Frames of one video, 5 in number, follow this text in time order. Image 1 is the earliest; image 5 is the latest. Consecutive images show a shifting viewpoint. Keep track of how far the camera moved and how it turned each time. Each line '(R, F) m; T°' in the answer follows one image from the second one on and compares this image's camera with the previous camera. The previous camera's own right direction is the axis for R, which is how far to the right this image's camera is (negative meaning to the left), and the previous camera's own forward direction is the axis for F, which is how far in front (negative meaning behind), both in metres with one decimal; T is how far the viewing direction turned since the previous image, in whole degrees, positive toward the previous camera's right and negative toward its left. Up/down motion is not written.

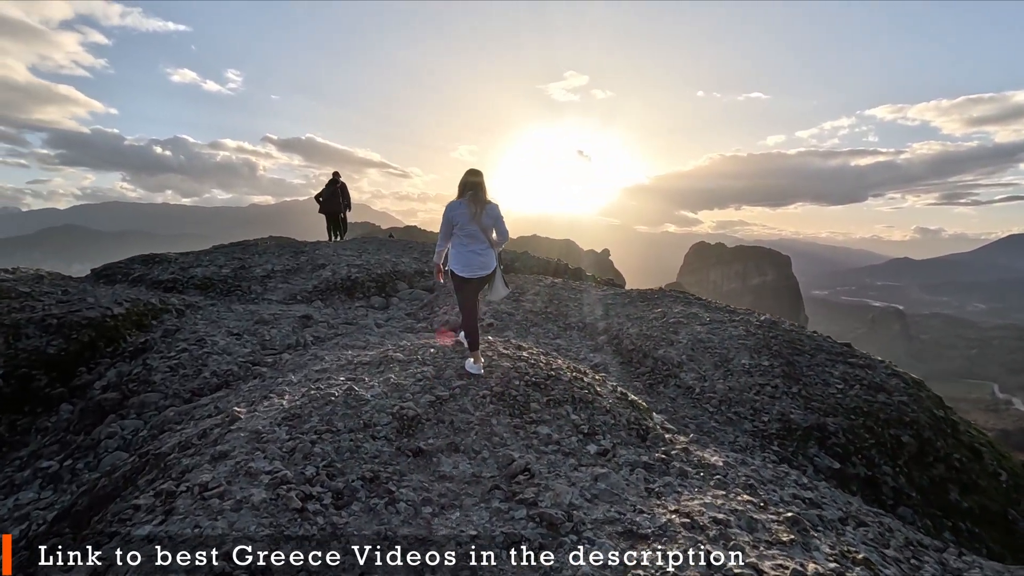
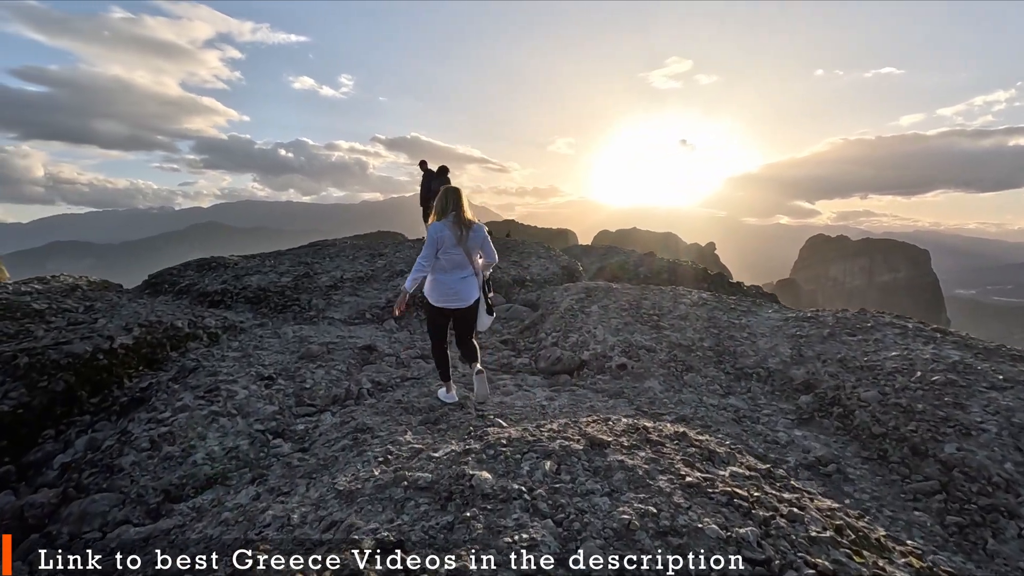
(-1.1, +5.6) m; -10°
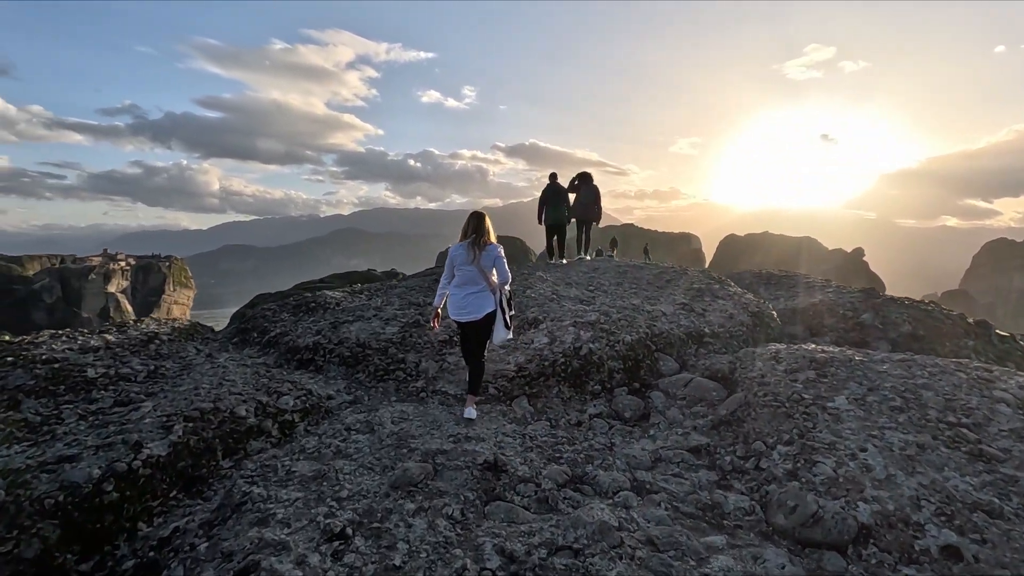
(-1.5, +4.8) m; -12°
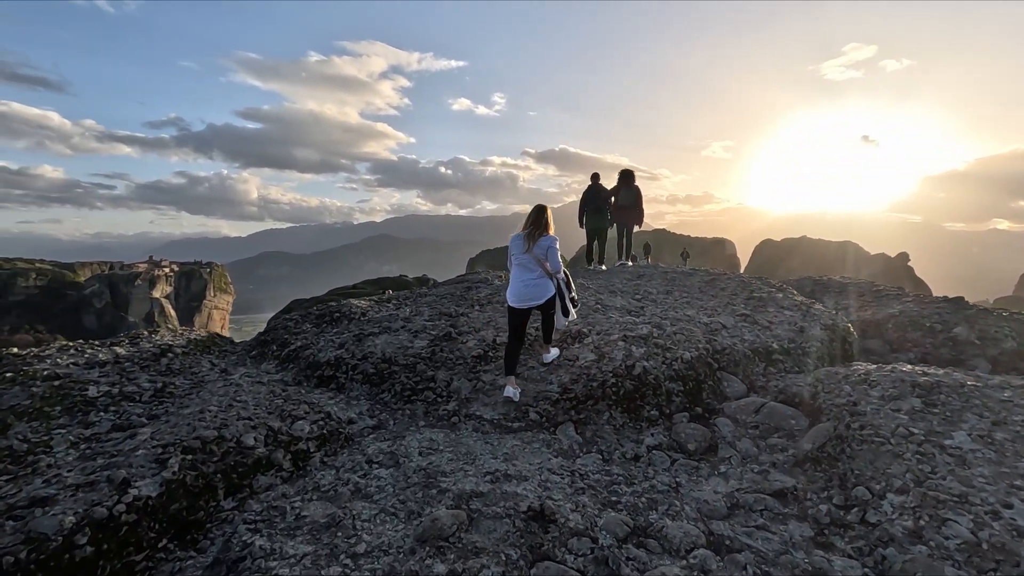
(-0.3, +1.4) m; -3°
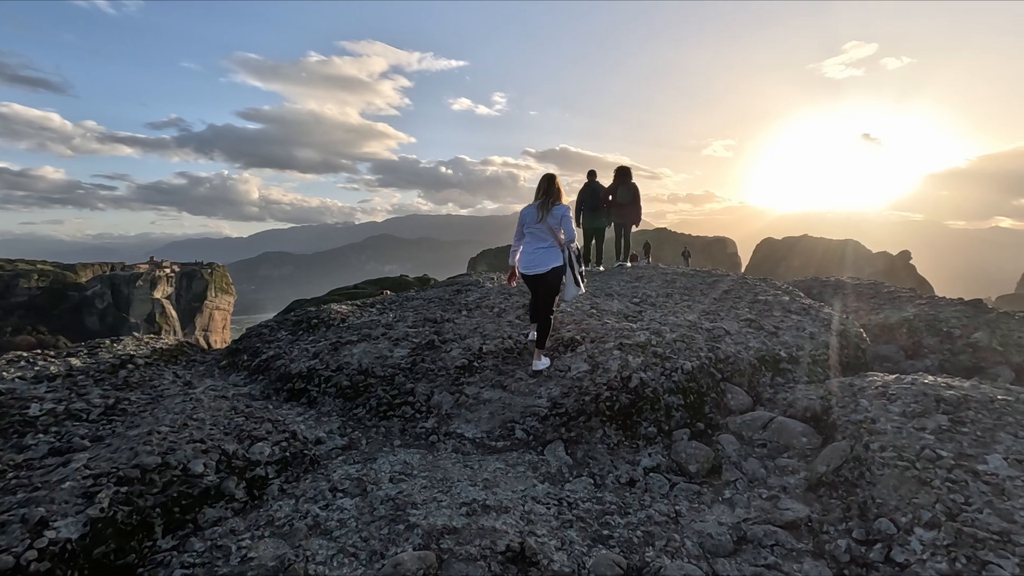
(+0.3, +0.9) m; 0°
